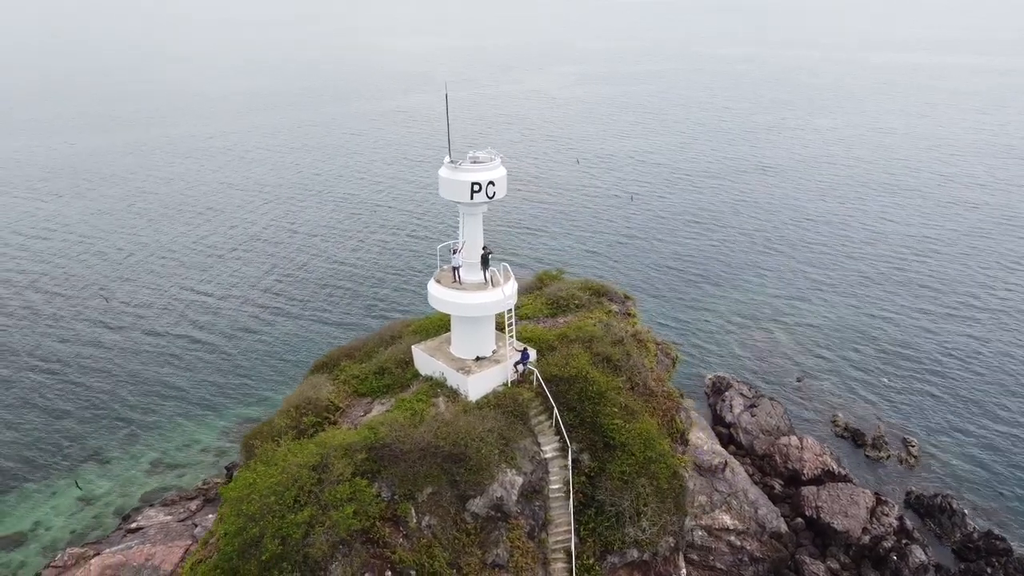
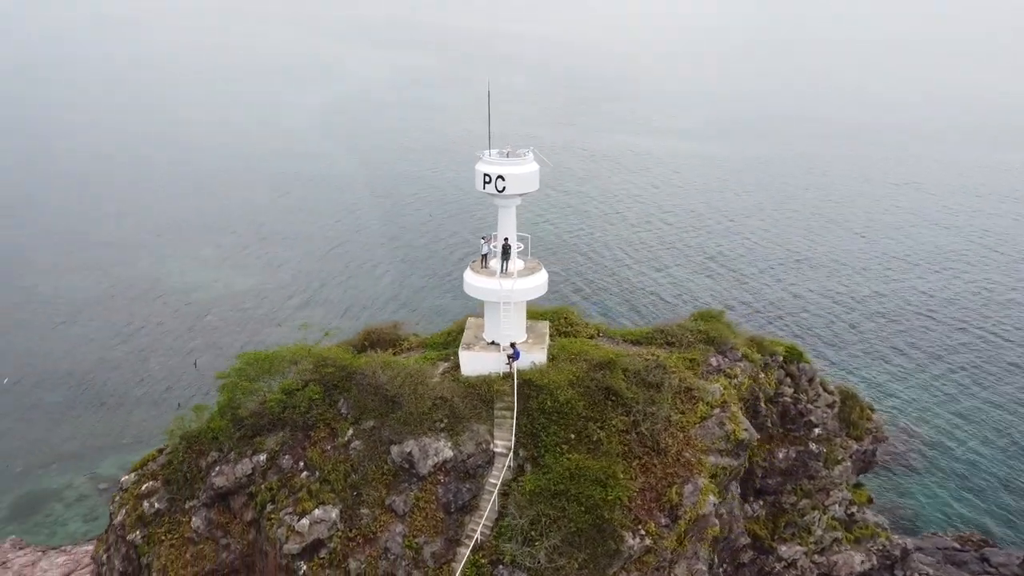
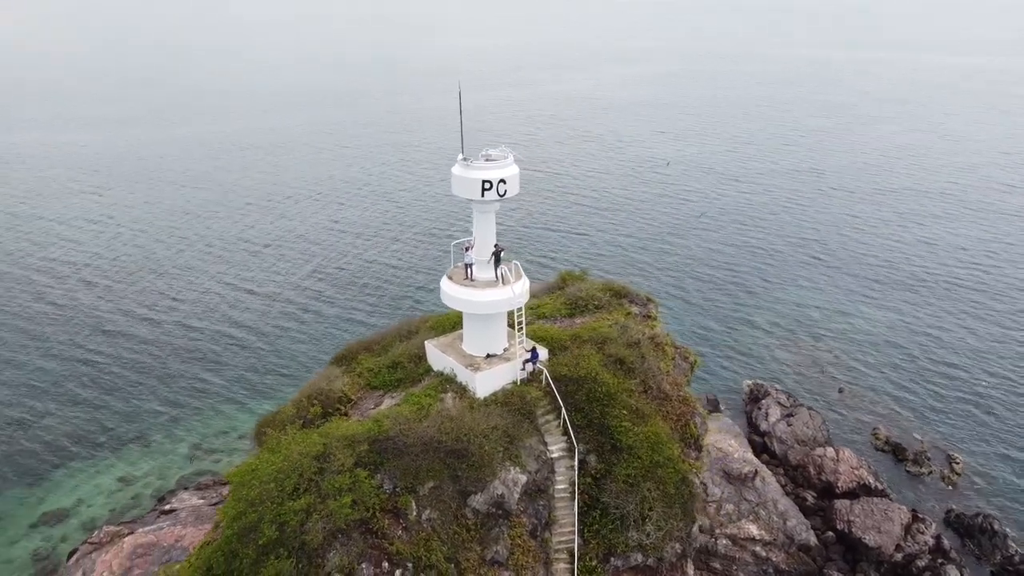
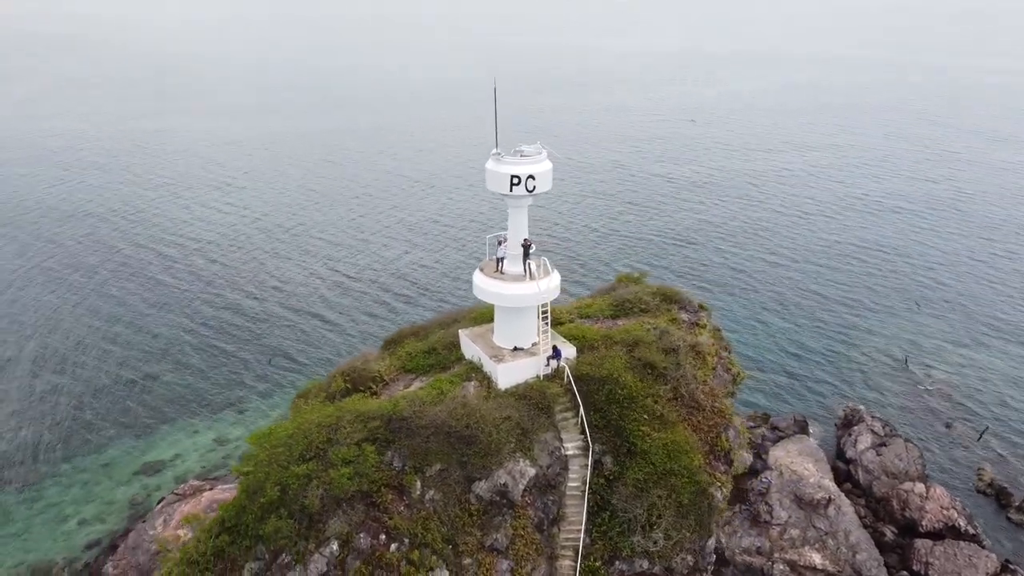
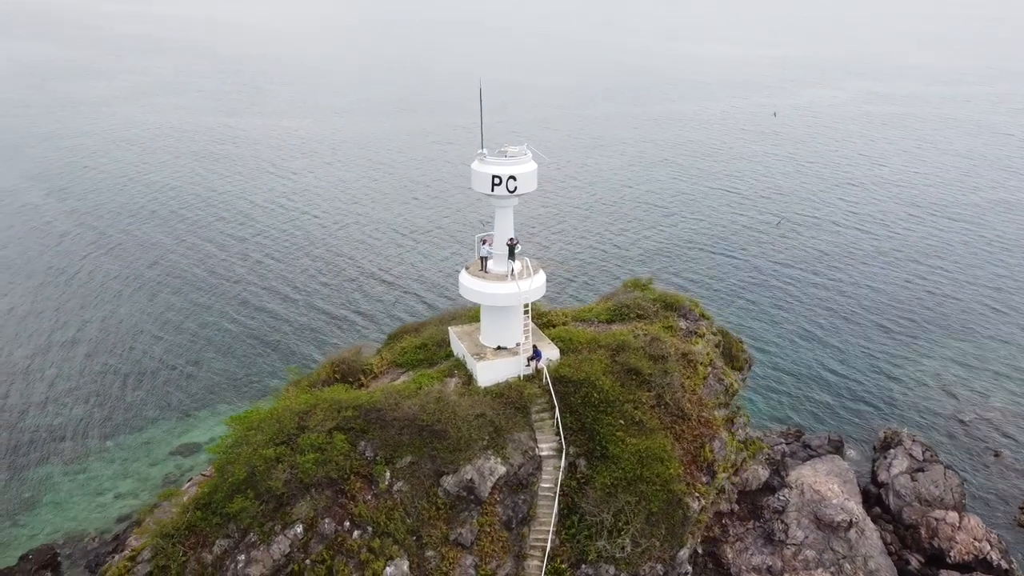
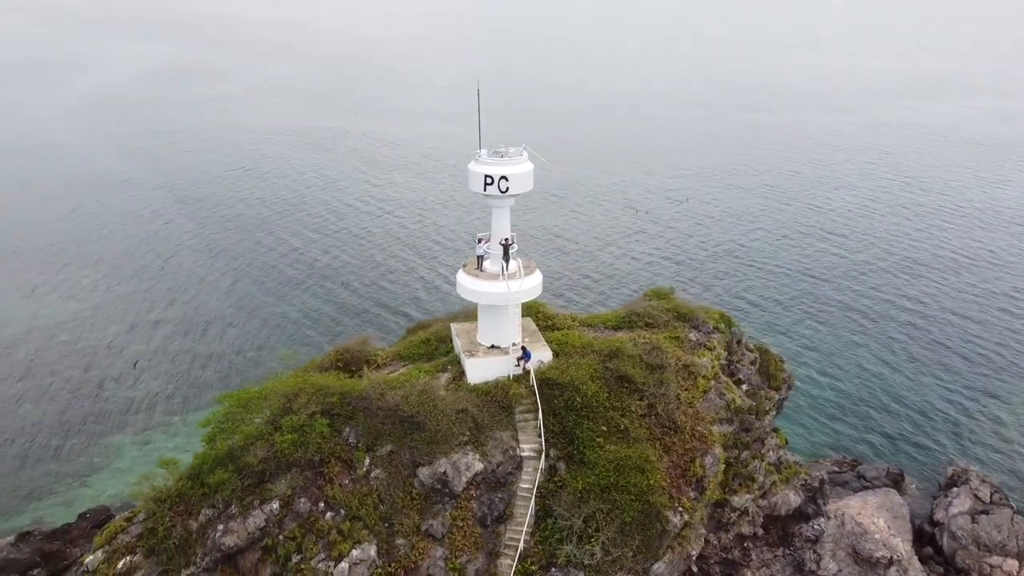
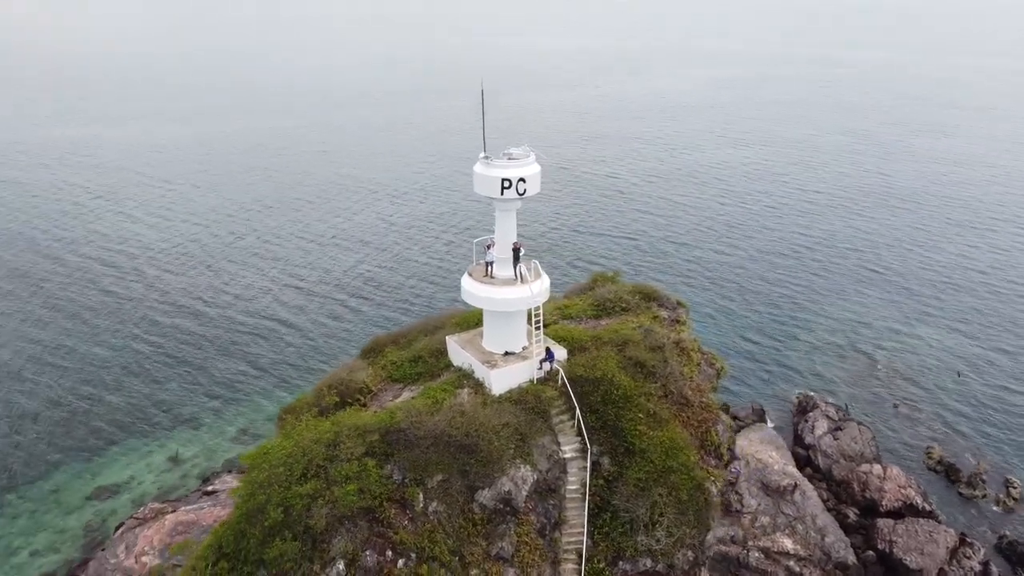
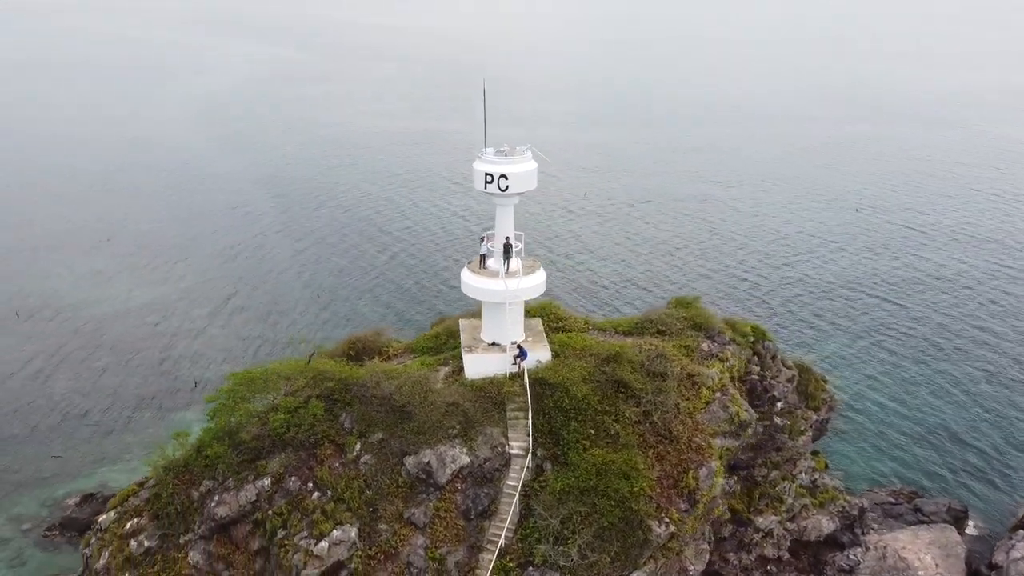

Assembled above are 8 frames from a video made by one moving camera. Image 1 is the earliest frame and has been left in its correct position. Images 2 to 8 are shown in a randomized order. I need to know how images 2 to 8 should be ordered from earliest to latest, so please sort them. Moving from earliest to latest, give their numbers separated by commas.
3, 7, 4, 5, 6, 8, 2
